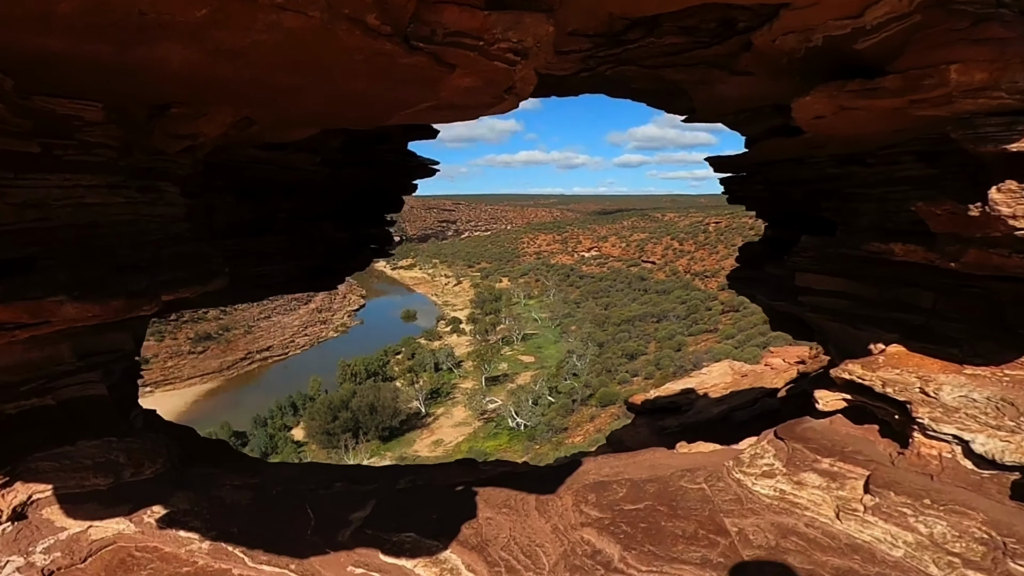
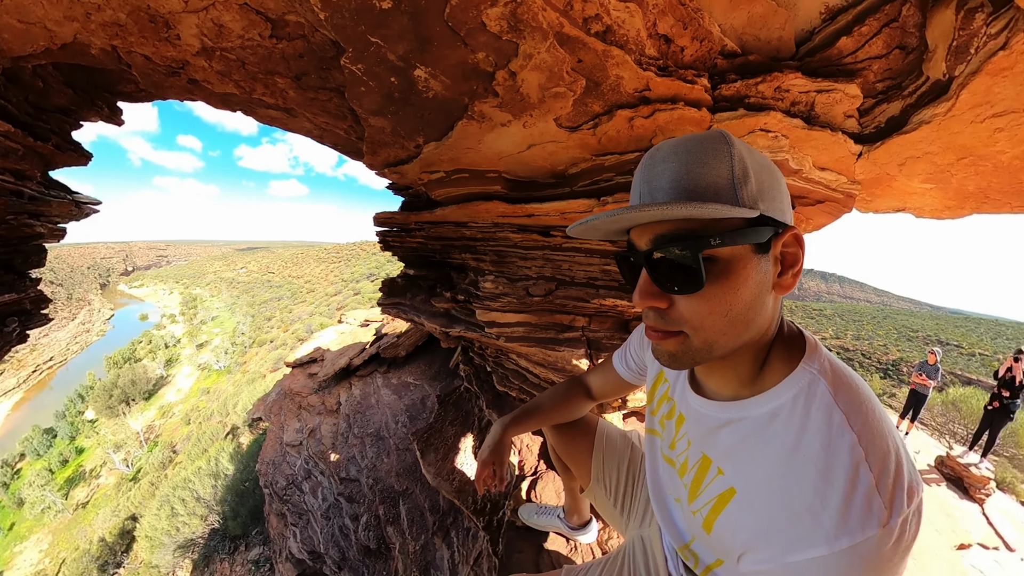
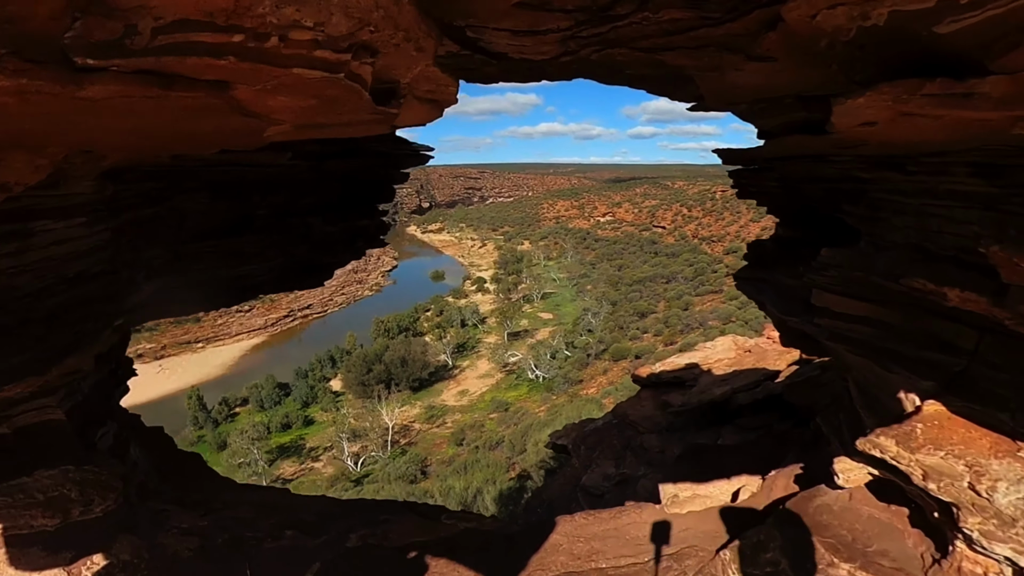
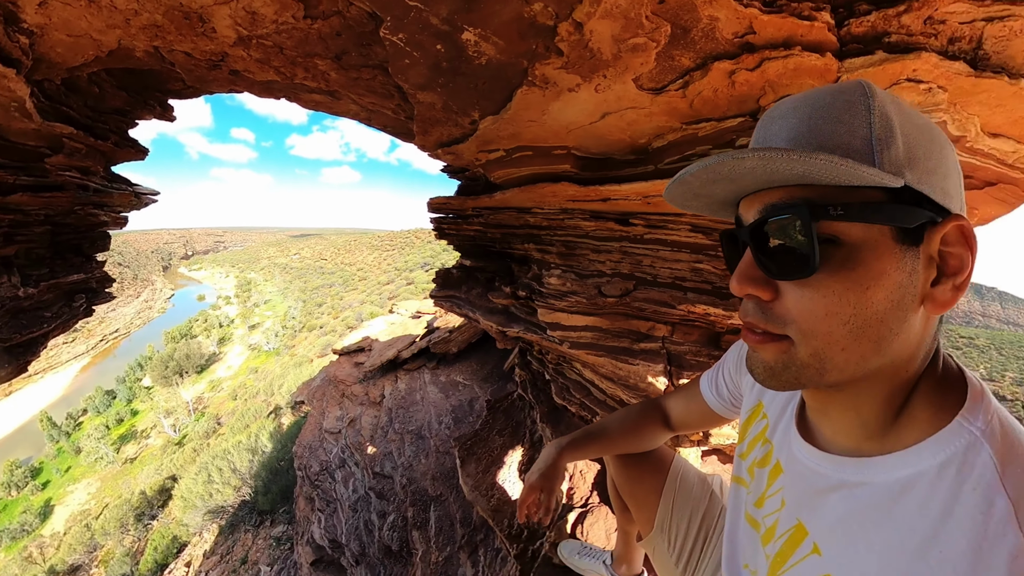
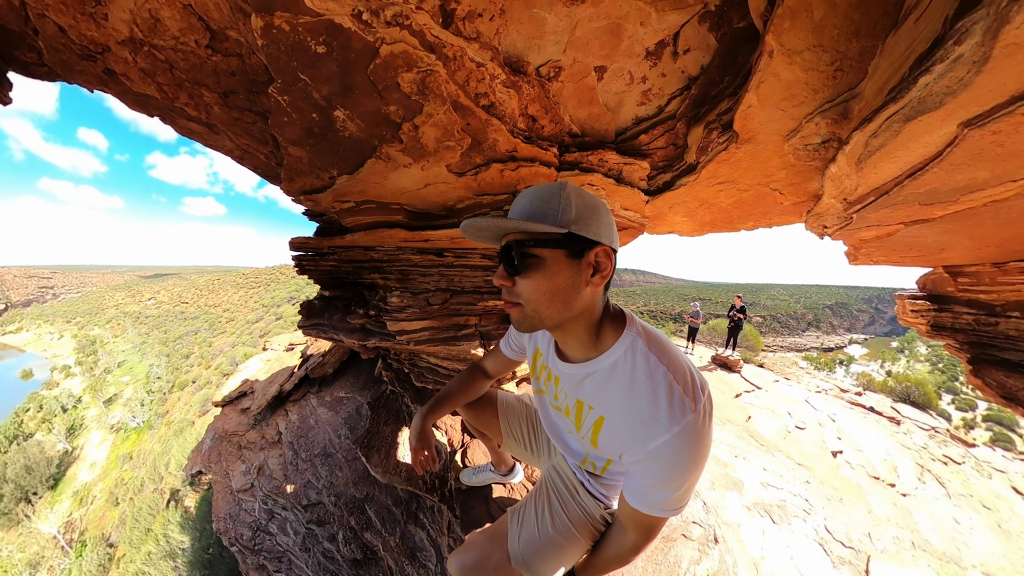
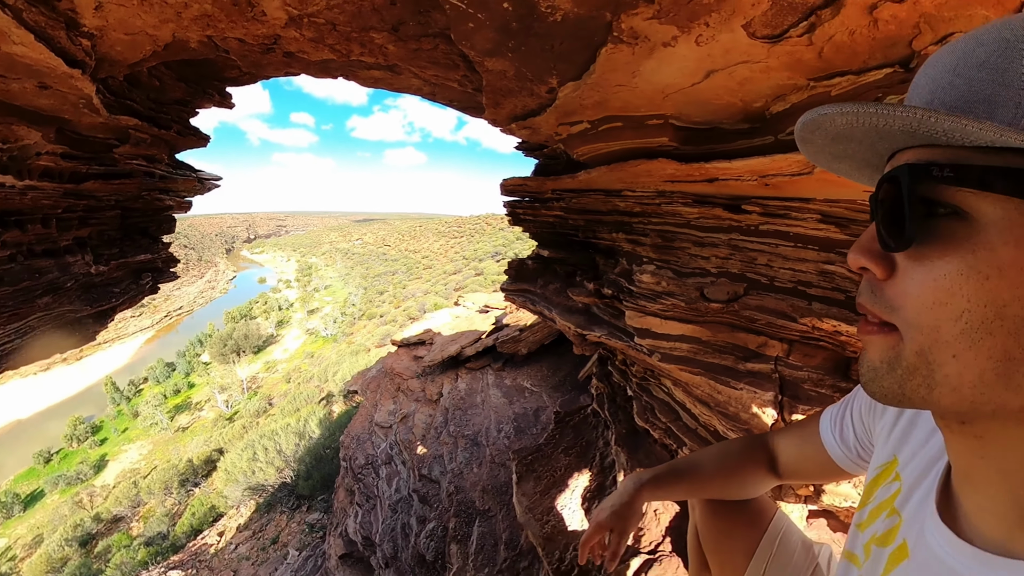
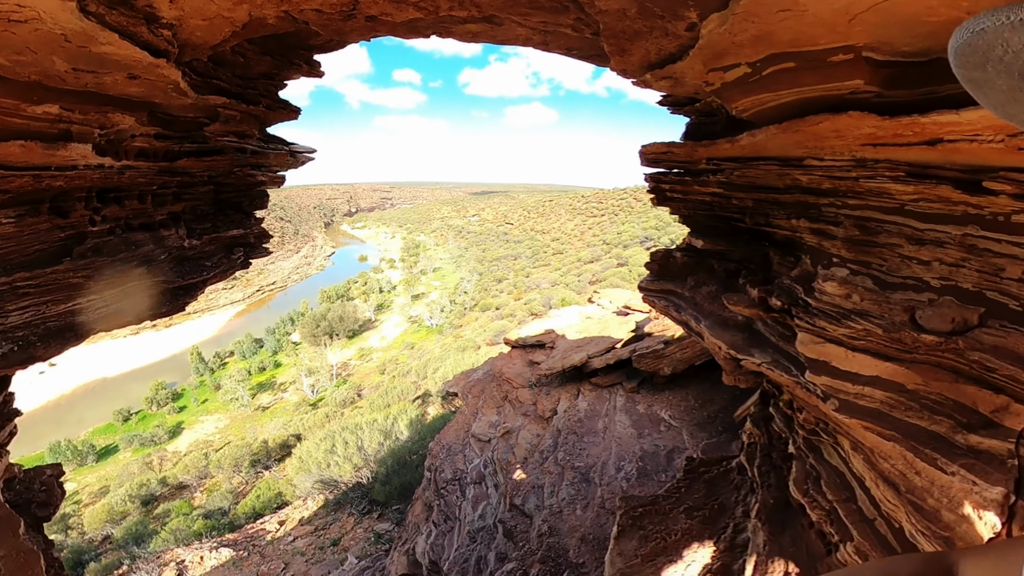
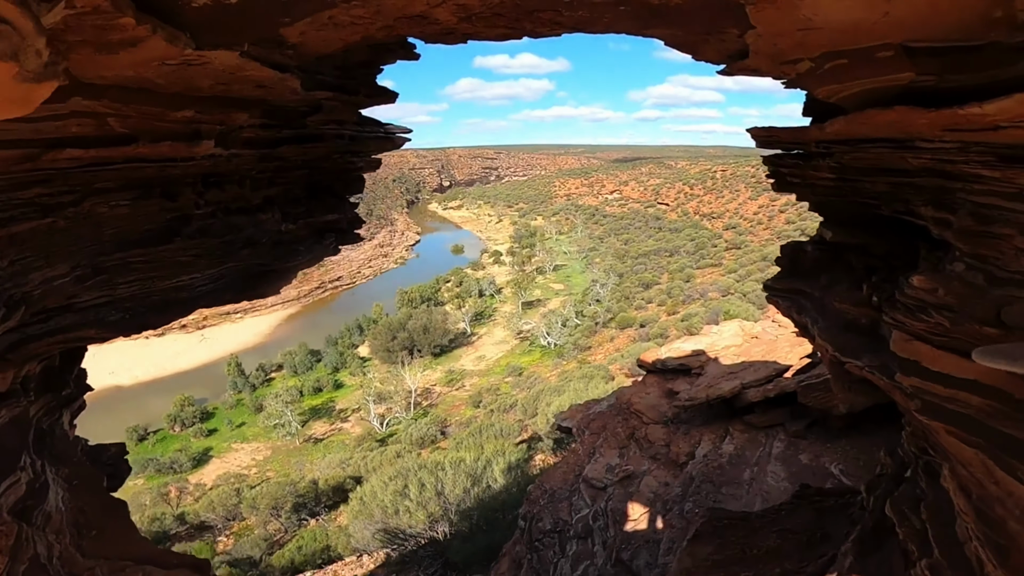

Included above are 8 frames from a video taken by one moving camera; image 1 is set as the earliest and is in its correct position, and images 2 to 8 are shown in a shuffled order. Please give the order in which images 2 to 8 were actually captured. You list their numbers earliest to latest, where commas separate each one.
3, 8, 7, 6, 4, 2, 5
